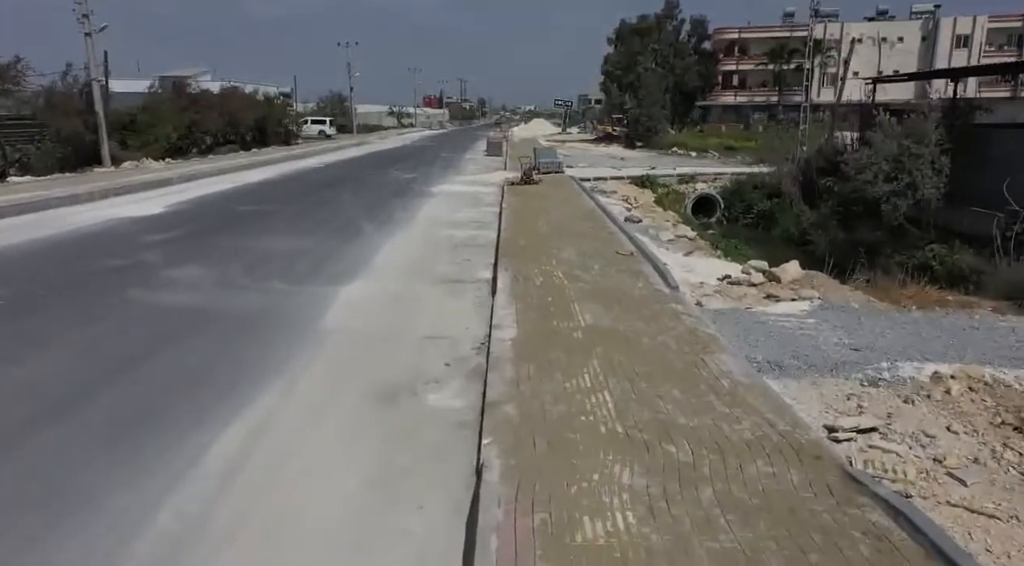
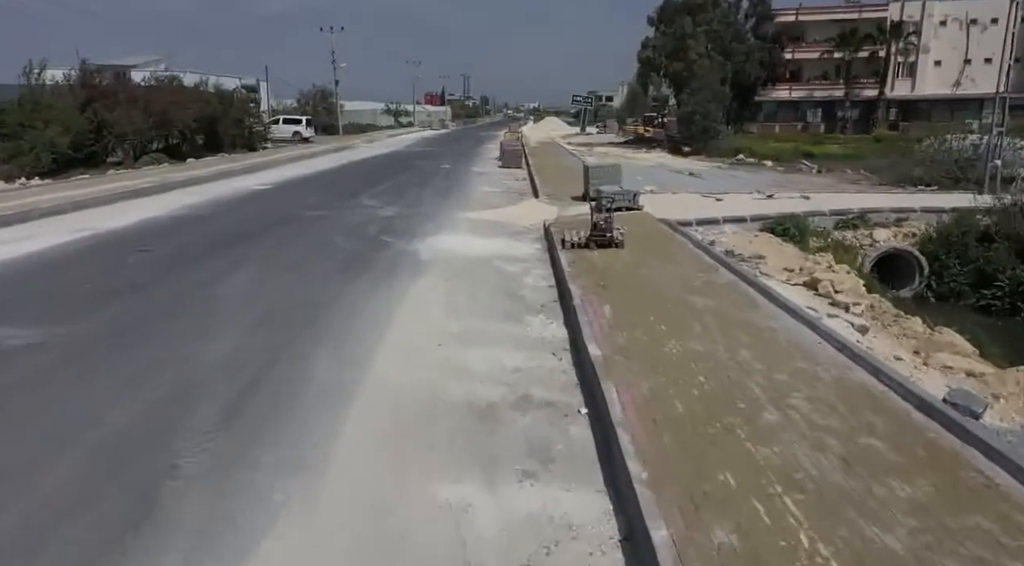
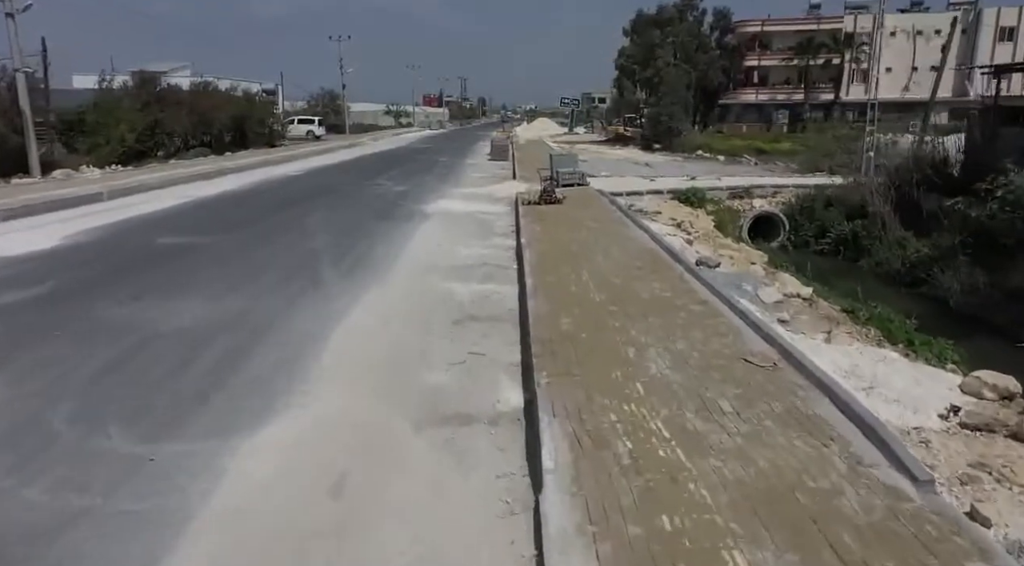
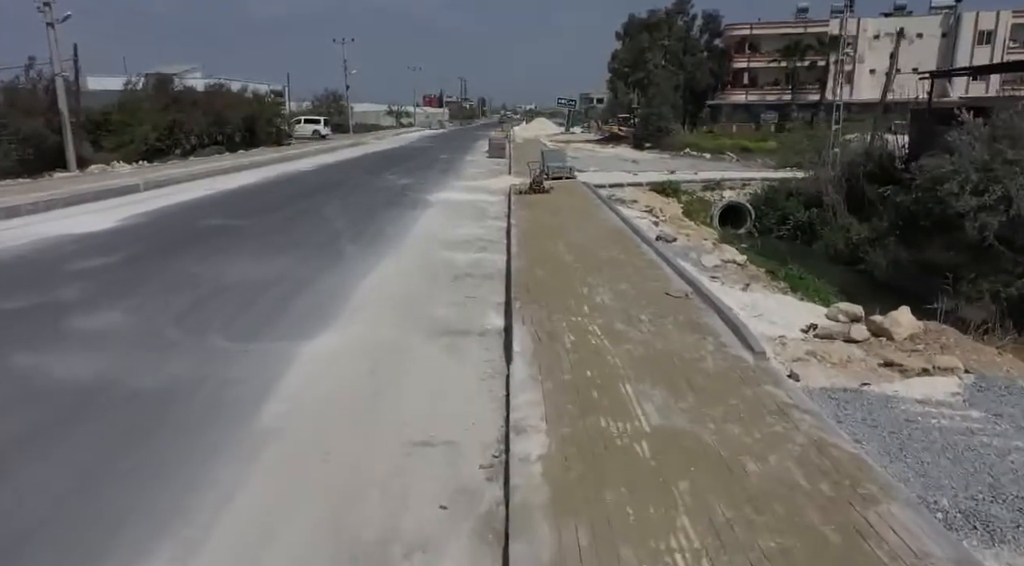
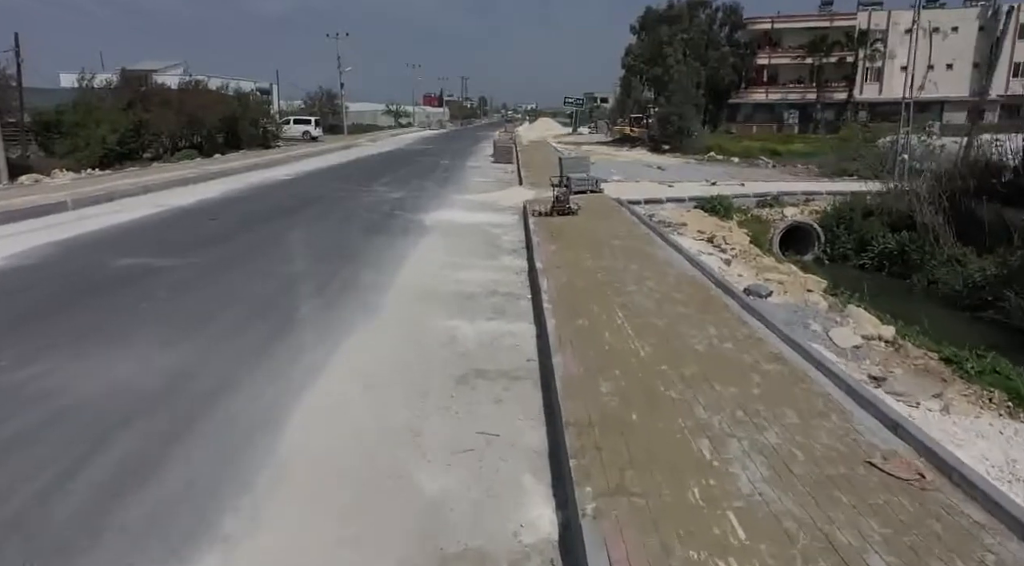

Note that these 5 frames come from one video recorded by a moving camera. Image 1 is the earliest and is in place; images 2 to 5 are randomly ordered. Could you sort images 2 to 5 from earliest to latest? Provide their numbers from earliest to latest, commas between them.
4, 3, 5, 2
